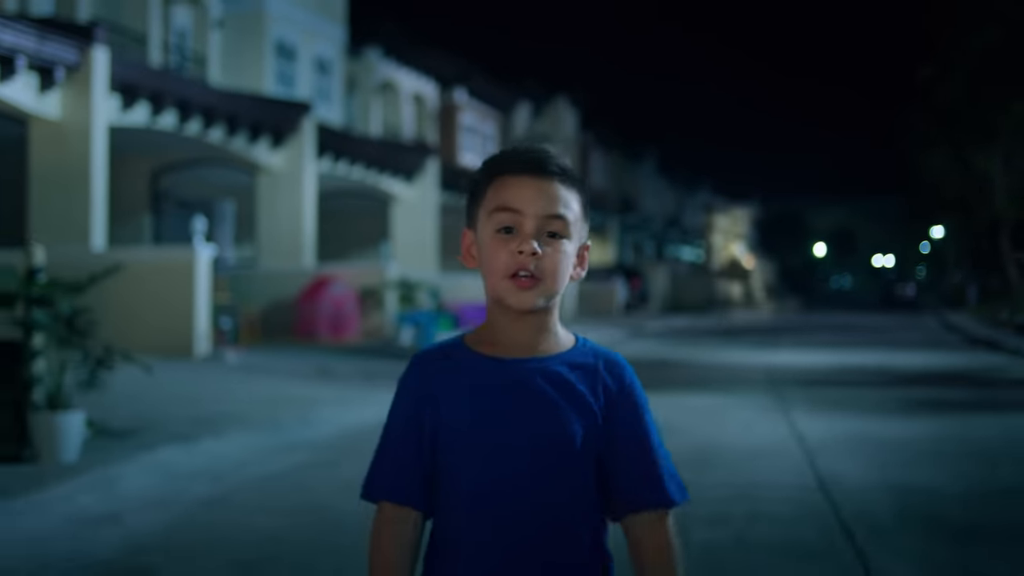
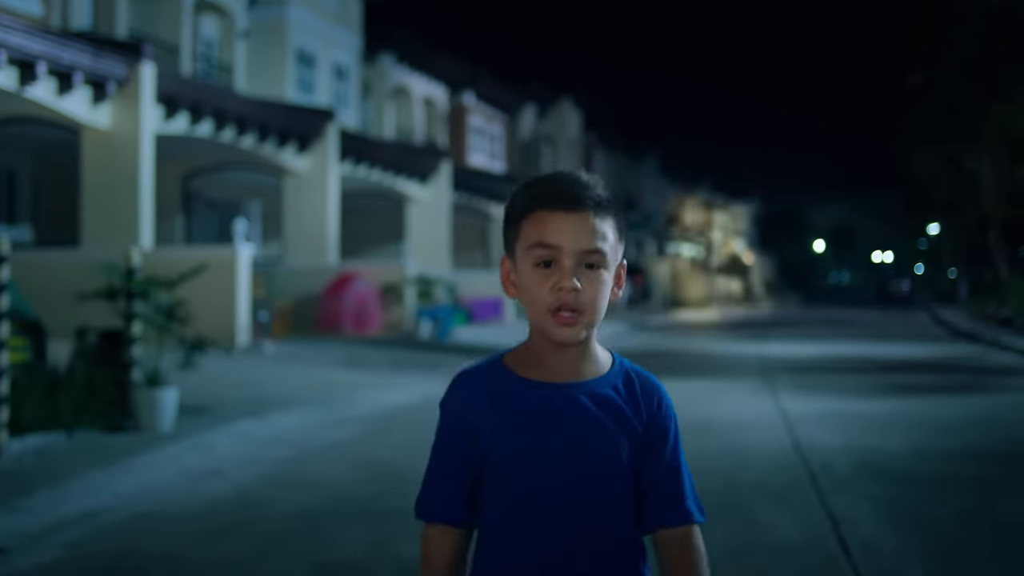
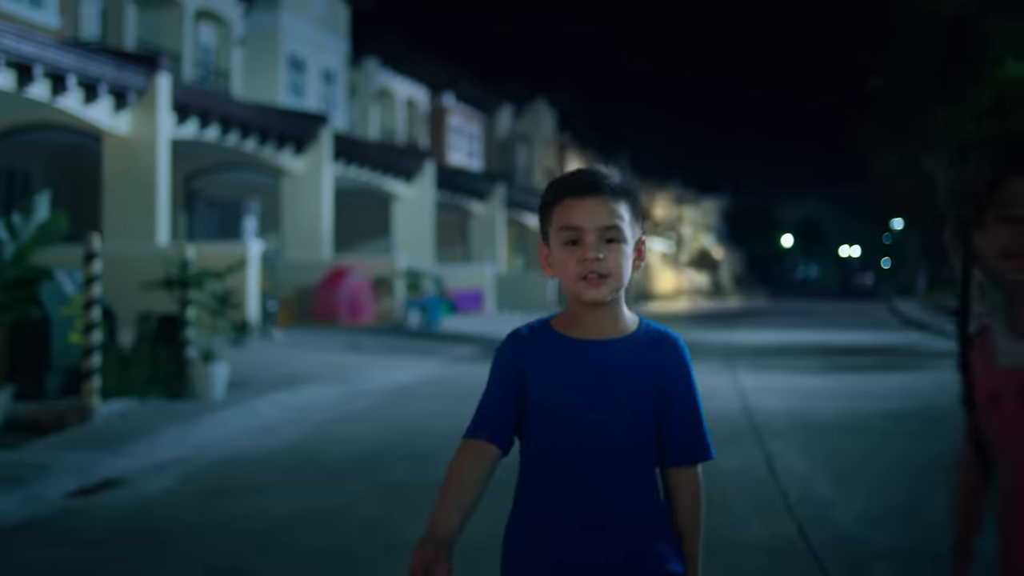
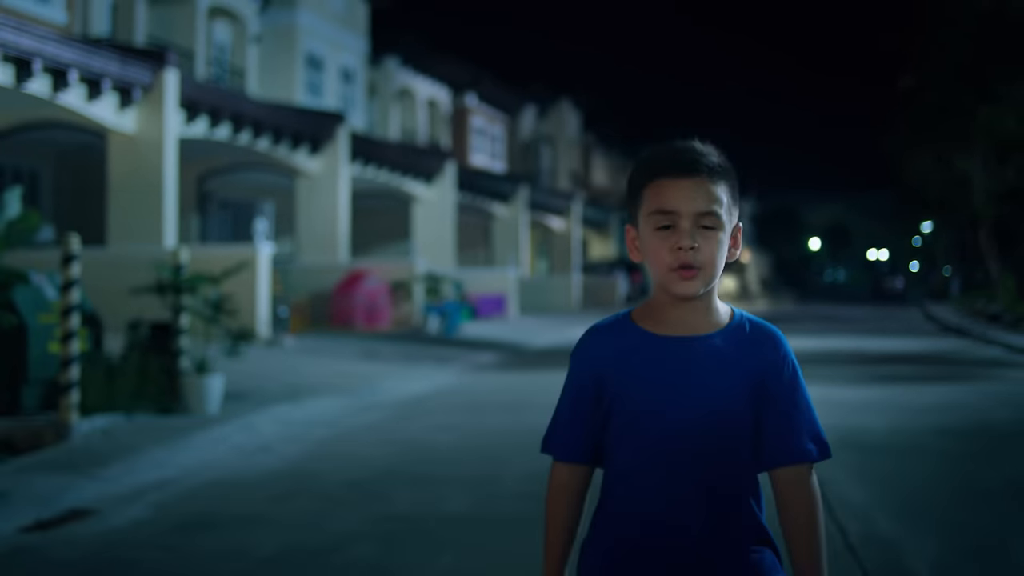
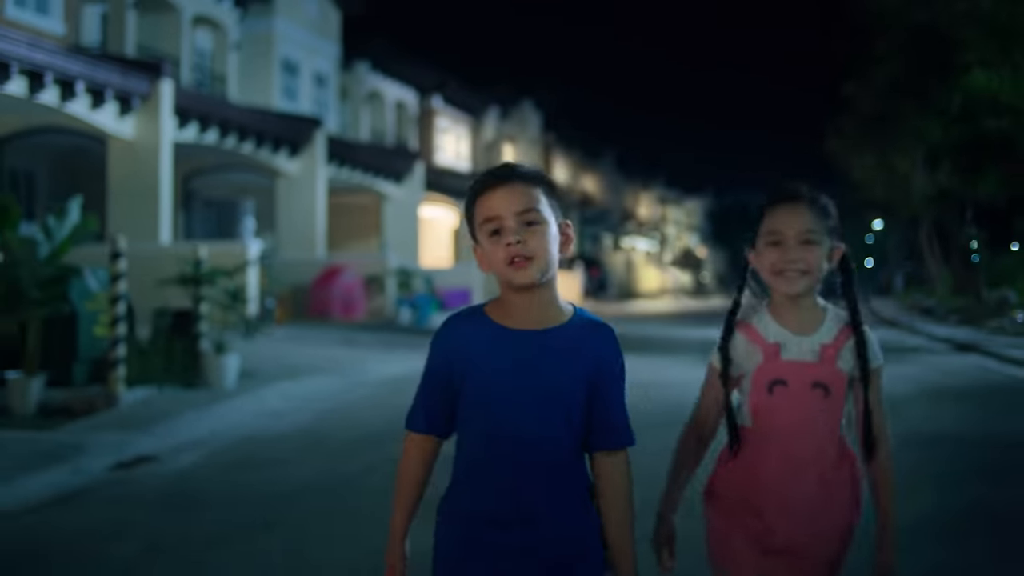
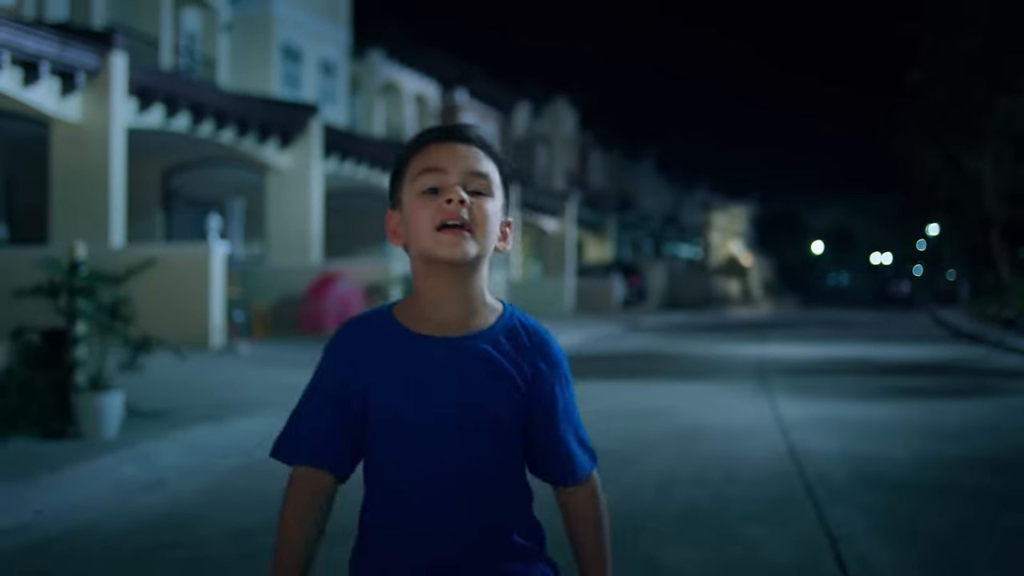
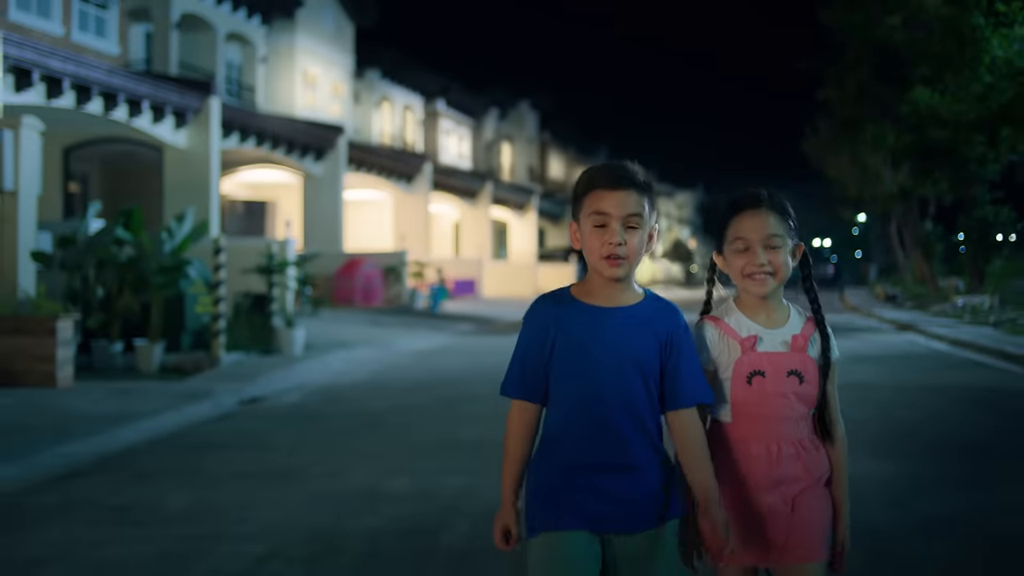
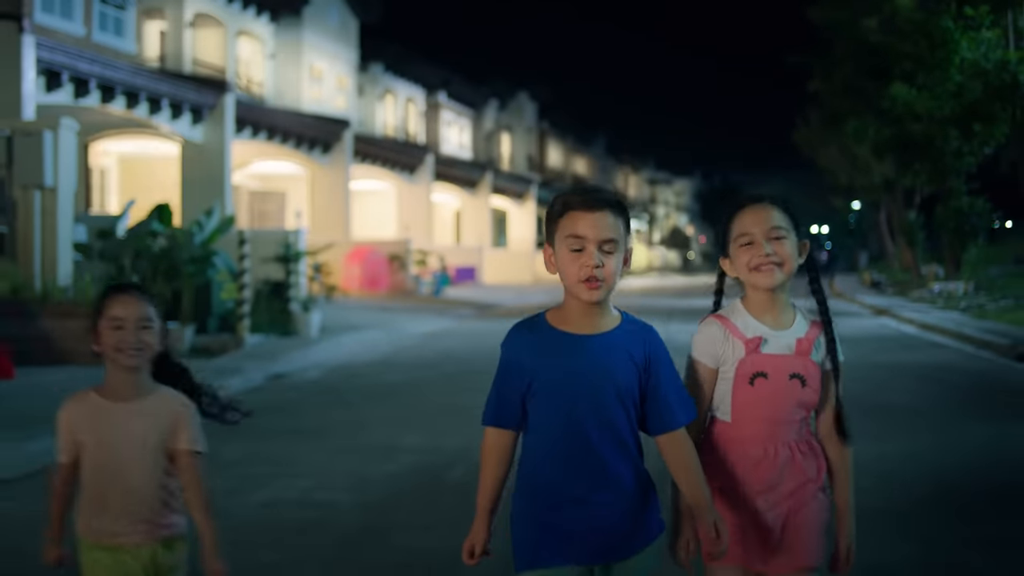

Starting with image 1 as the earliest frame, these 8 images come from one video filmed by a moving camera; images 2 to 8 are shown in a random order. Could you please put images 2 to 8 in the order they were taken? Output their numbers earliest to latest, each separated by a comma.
6, 2, 4, 3, 5, 7, 8
